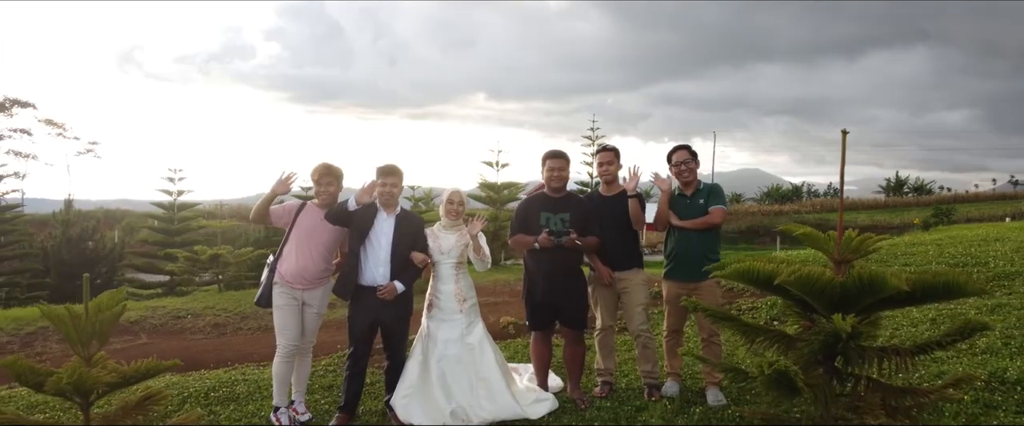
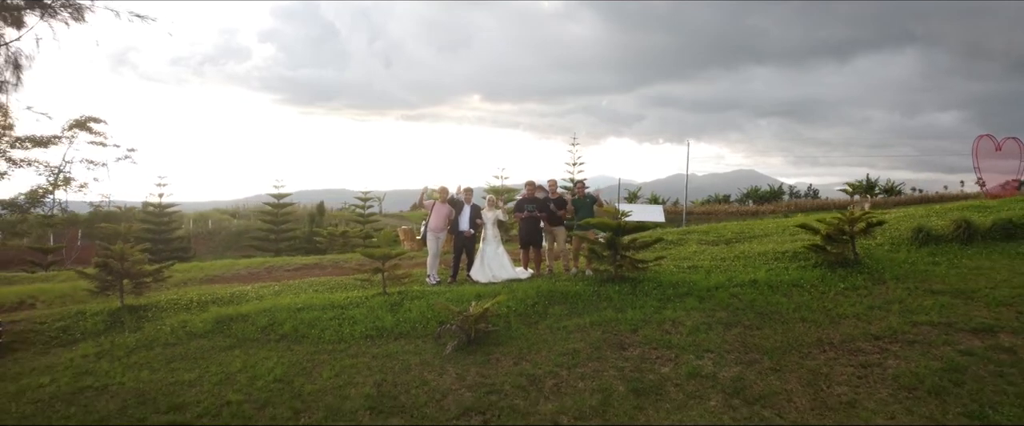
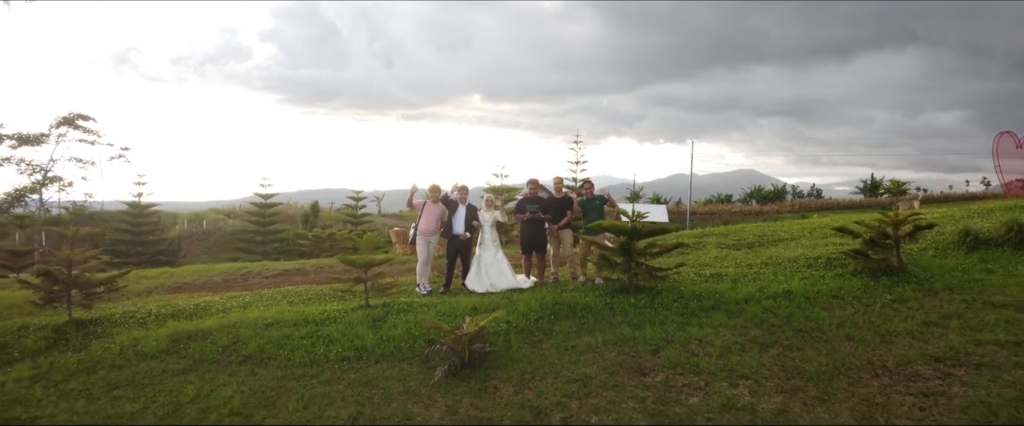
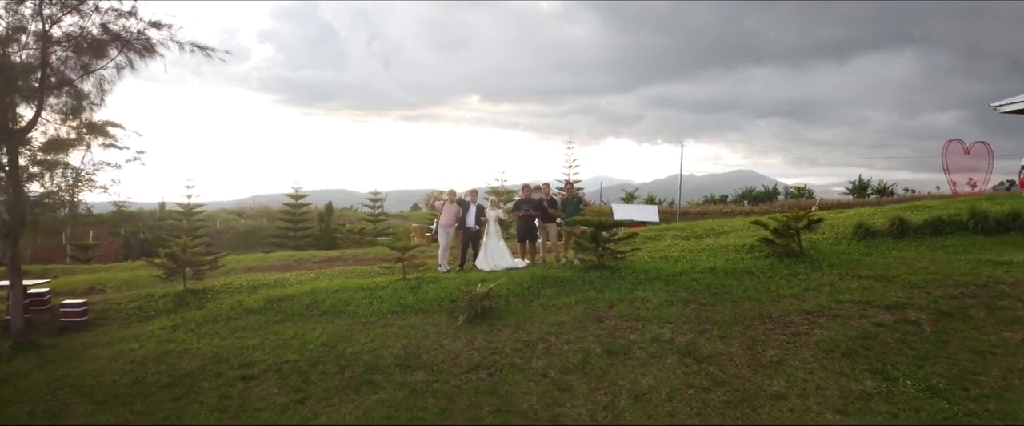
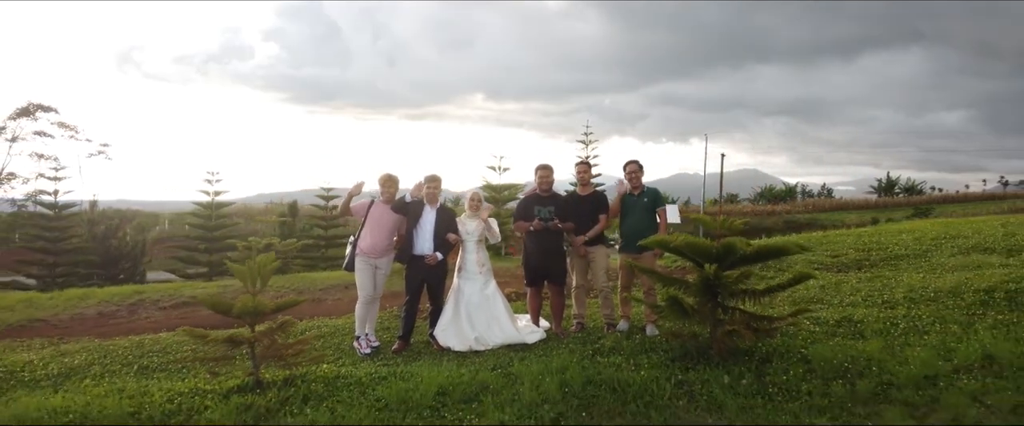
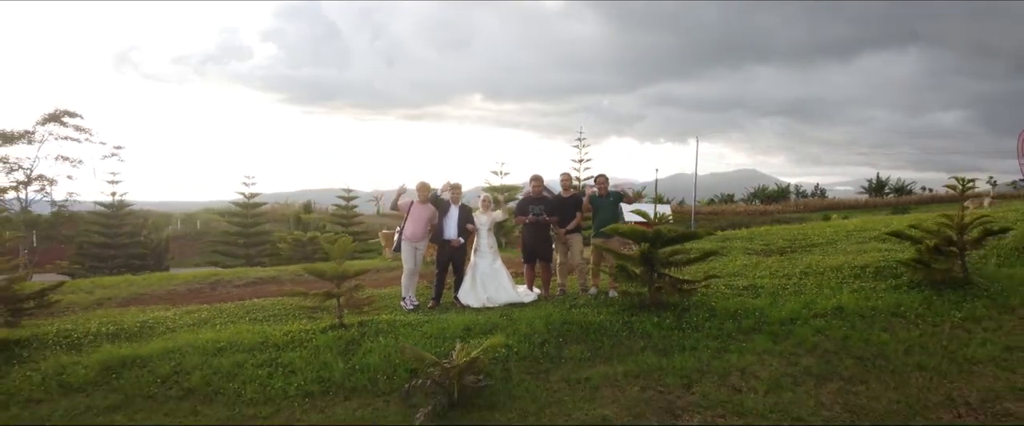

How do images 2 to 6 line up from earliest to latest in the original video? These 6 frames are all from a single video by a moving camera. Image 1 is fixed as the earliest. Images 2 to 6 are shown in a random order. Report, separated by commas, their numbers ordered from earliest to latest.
5, 6, 3, 2, 4
